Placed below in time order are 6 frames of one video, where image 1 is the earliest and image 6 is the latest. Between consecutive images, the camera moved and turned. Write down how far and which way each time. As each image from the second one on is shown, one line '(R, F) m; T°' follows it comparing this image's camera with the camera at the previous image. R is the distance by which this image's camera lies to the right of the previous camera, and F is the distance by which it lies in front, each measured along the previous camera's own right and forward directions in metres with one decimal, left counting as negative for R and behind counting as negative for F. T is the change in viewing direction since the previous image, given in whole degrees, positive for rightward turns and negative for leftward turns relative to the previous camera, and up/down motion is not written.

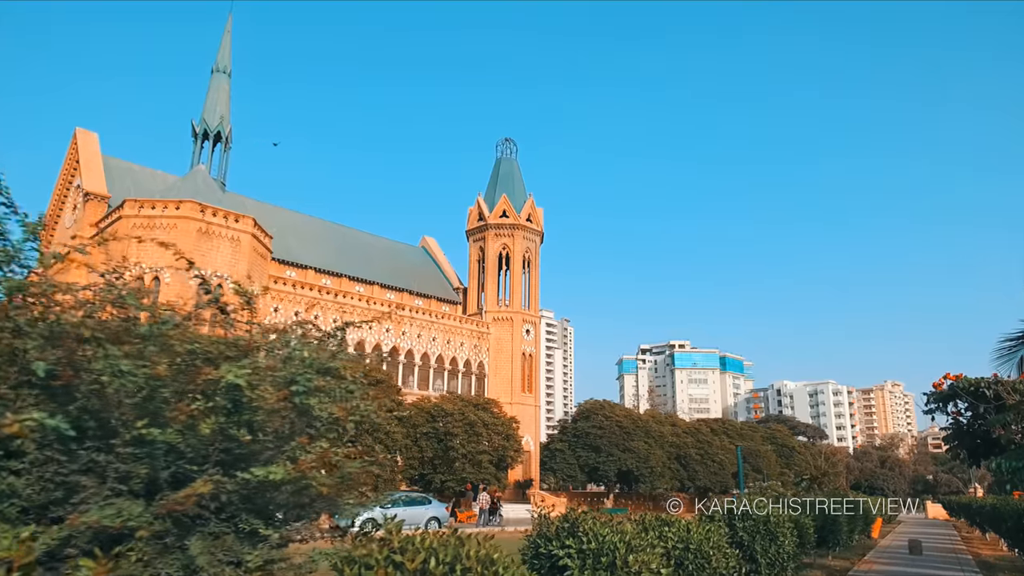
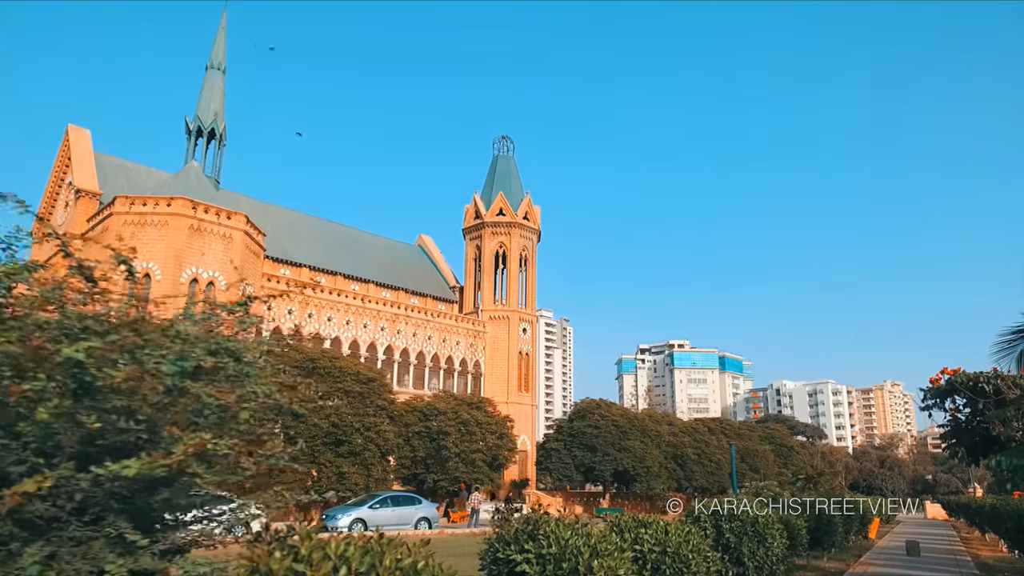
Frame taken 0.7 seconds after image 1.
(+0.3, +0.4) m; 0°
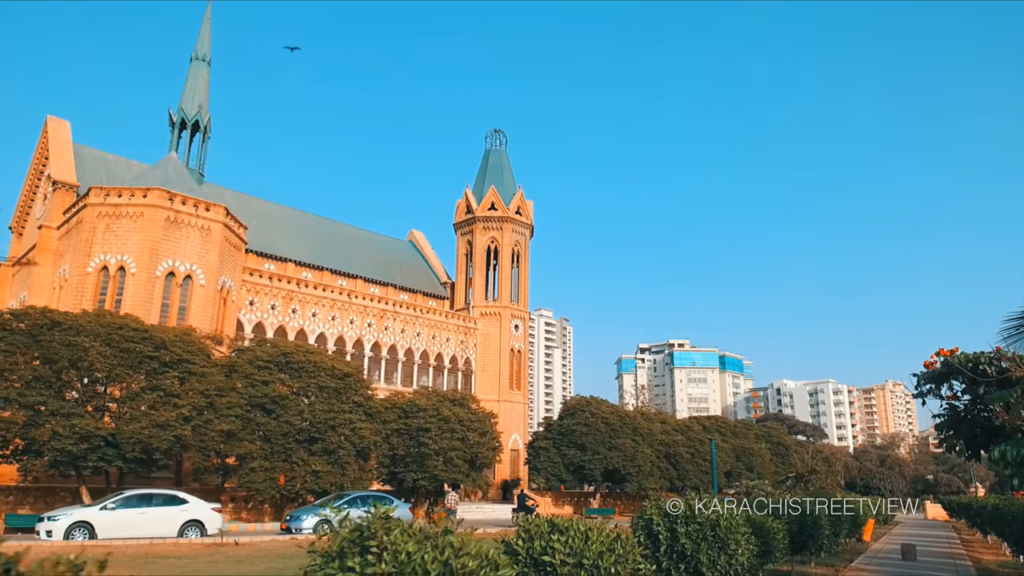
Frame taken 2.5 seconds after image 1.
(+0.8, +1.1) m; 0°
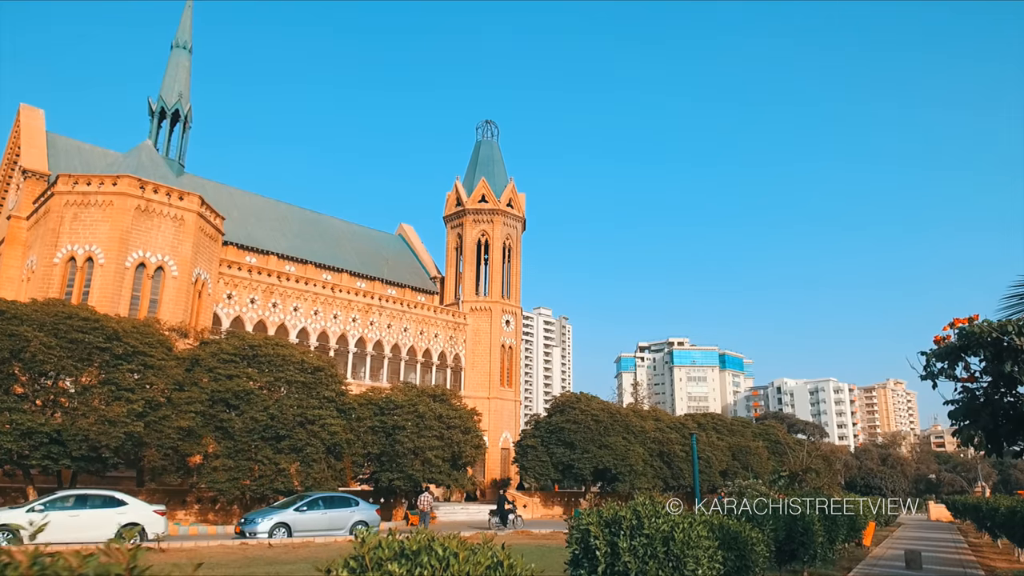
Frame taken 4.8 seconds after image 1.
(+0.8, +1.5) m; 0°
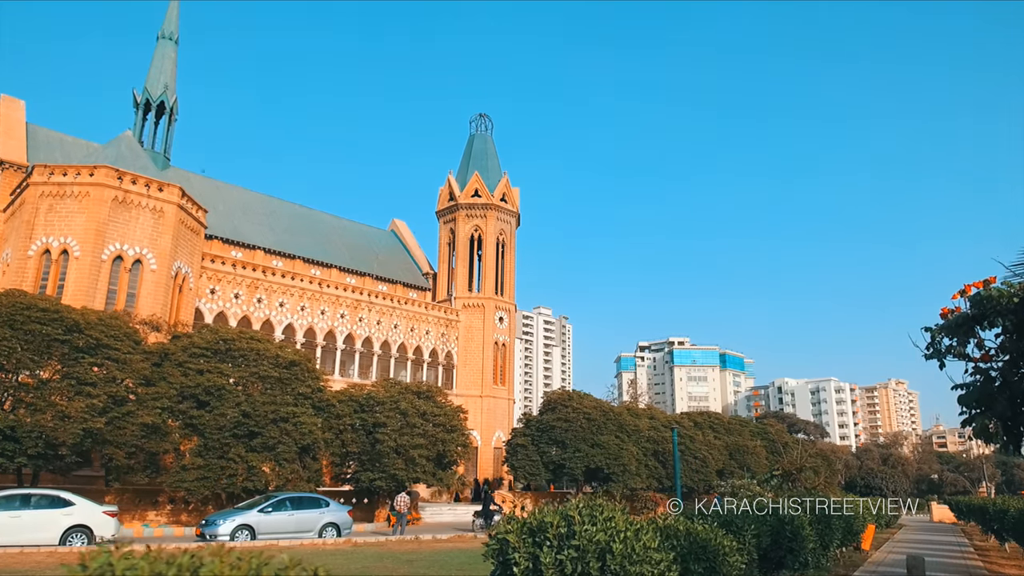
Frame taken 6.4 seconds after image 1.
(+0.6, +1.1) m; 0°
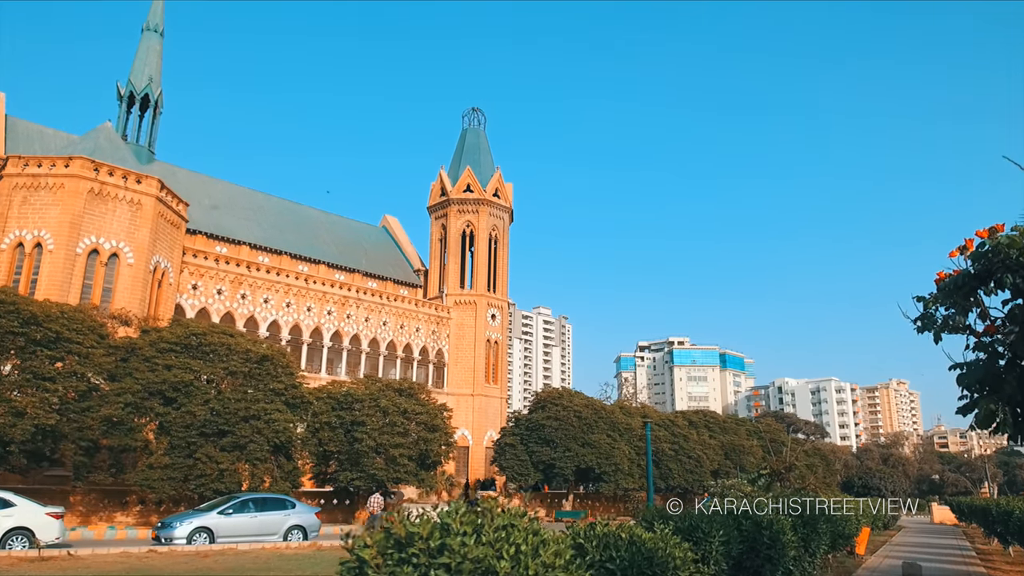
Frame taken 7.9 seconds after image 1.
(+0.6, +1.0) m; 0°
